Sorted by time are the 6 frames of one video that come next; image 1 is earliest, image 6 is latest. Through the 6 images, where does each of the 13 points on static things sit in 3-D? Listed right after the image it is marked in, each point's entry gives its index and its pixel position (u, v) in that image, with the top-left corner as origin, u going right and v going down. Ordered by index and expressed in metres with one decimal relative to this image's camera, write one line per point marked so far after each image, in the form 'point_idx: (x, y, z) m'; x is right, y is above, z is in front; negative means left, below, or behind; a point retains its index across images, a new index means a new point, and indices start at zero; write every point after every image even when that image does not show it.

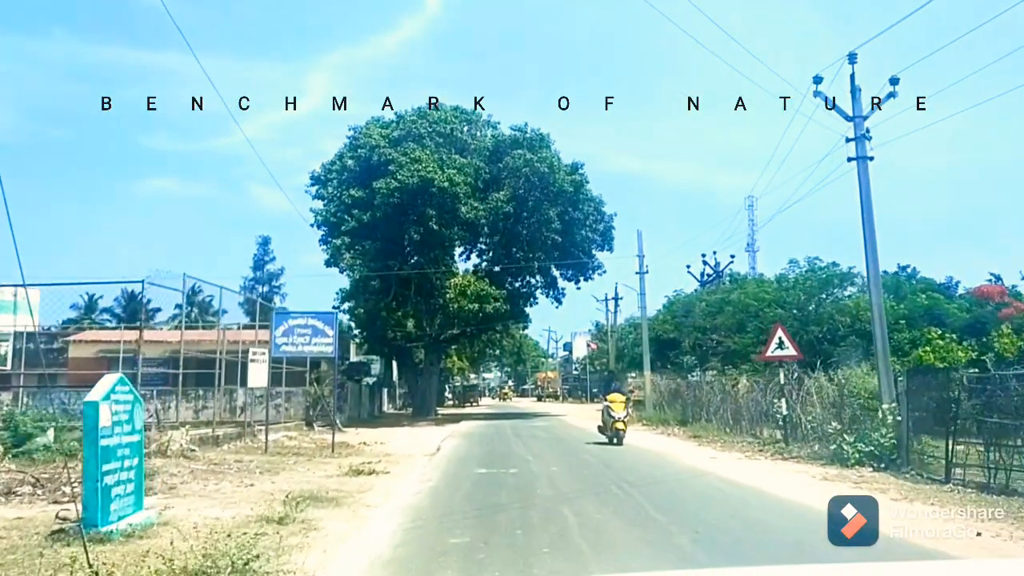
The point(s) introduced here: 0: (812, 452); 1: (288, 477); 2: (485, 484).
0: (+8.0, -4.4, +19.7) m
1: (-4.5, -3.8, +14.8) m
2: (-0.5, -3.7, +14.2) m
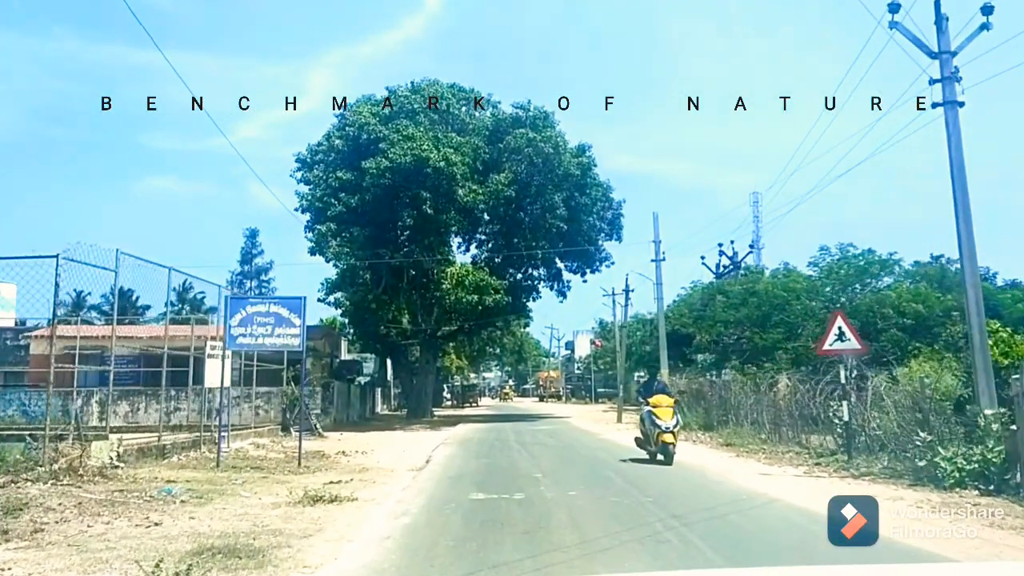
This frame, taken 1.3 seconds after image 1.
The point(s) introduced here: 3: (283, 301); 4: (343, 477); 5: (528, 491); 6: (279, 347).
0: (+8.1, -3.9, +16.0) m
1: (-4.4, -3.3, +11.1) m
2: (-0.4, -3.2, +10.5) m
3: (-5.7, -0.3, +18.4) m
4: (-3.5, -4.0, +15.5) m
5: (+0.3, -3.6, +13.1) m
6: (-5.7, -1.5, +18.3) m
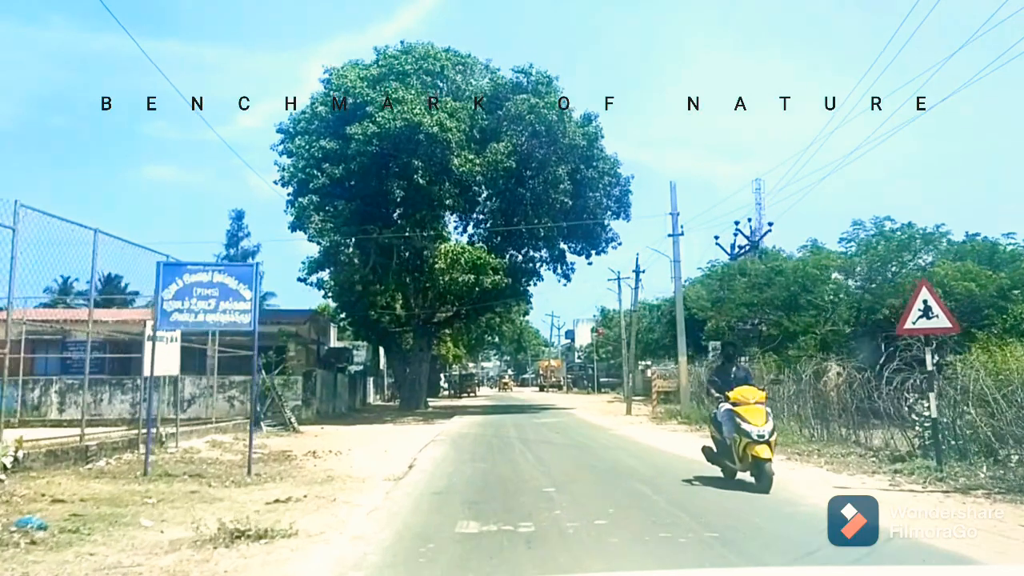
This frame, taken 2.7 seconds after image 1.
0: (+8.2, -3.2, +12.5) m
1: (-4.4, -2.7, +7.6) m
2: (-0.4, -2.6, +6.9) m
3: (-5.7, +0.4, +14.8) m
4: (-3.5, -3.3, +12.0) m
5: (+0.3, -2.9, +9.6) m
6: (-5.7, -0.7, +14.7) m
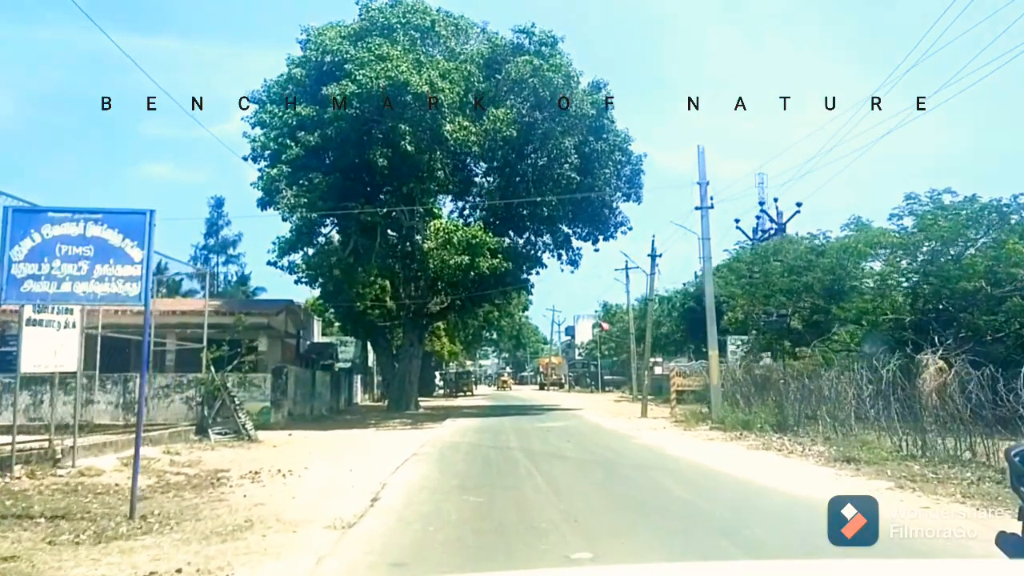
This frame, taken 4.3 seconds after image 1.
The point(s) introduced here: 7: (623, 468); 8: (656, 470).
0: (+8.2, -2.6, +8.0) m
1: (-4.3, -2.1, +3.0) m
2: (-0.3, -2.1, +2.4) m
3: (-5.6, +1.0, +10.3) m
4: (-3.4, -2.7, +7.5) m
5: (+0.4, -2.4, +5.0) m
6: (-5.6, -0.2, +10.2) m
7: (+2.4, -3.9, +16.2) m
8: (+3.1, -3.9, +16.0) m
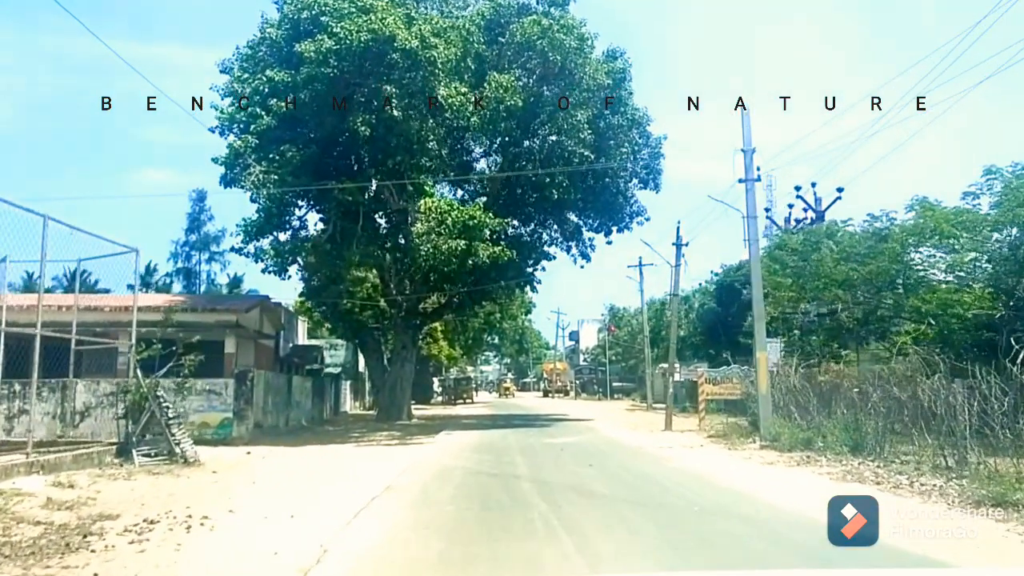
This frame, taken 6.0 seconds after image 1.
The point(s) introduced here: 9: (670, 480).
0: (+8.4, -2.1, +3.4) m
1: (-4.1, -1.6, -1.5) m
2: (-0.2, -1.5, -2.1) m
3: (-5.4, +1.5, +5.8) m
4: (-3.2, -2.2, +2.9) m
5: (+0.6, -1.8, +0.5) m
6: (-5.5, +0.3, +5.7) m
7: (+2.6, -3.4, +11.6) m
8: (+3.2, -3.4, +11.5) m
9: (+3.3, -4.0, +15.7) m
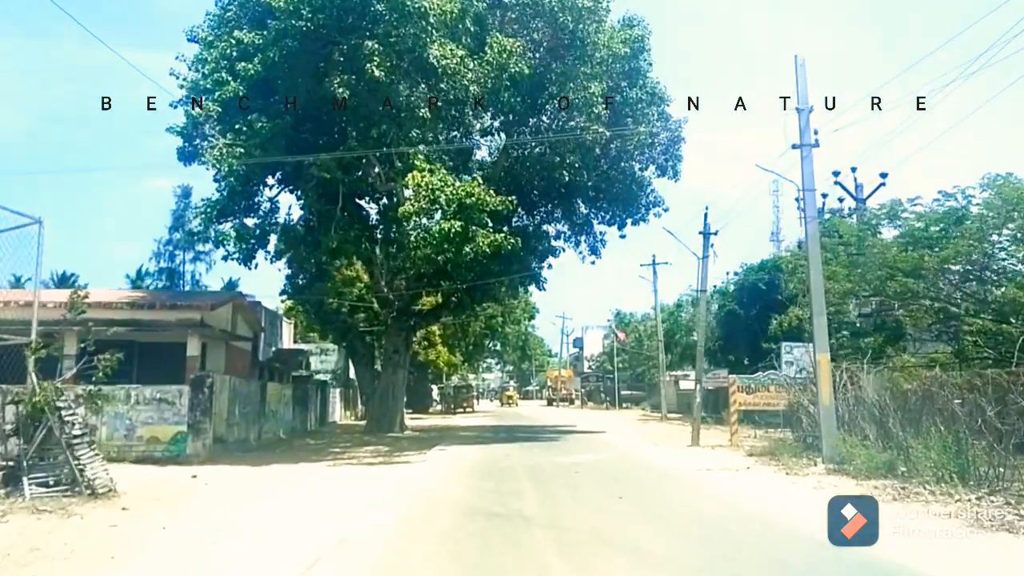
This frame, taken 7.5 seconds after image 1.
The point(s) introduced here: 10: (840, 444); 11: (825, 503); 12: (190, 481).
0: (+8.4, -1.7, -0.5) m
1: (-4.1, -1.0, -5.3) m
2: (-0.1, -1.0, -6.0) m
3: (-5.4, +1.9, +2.0) m
4: (-3.2, -1.7, -0.9) m
5: (+0.6, -1.3, -3.4) m
6: (-5.4, +0.8, +1.8) m
7: (+2.6, -3.0, +7.7) m
8: (+3.3, -3.0, +7.6) m
9: (+3.4, -3.6, +11.8) m
10: (+7.5, -3.6, +16.9) m
11: (+5.5, -3.8, +13.3) m
12: (-7.2, -4.3, +16.7) m
